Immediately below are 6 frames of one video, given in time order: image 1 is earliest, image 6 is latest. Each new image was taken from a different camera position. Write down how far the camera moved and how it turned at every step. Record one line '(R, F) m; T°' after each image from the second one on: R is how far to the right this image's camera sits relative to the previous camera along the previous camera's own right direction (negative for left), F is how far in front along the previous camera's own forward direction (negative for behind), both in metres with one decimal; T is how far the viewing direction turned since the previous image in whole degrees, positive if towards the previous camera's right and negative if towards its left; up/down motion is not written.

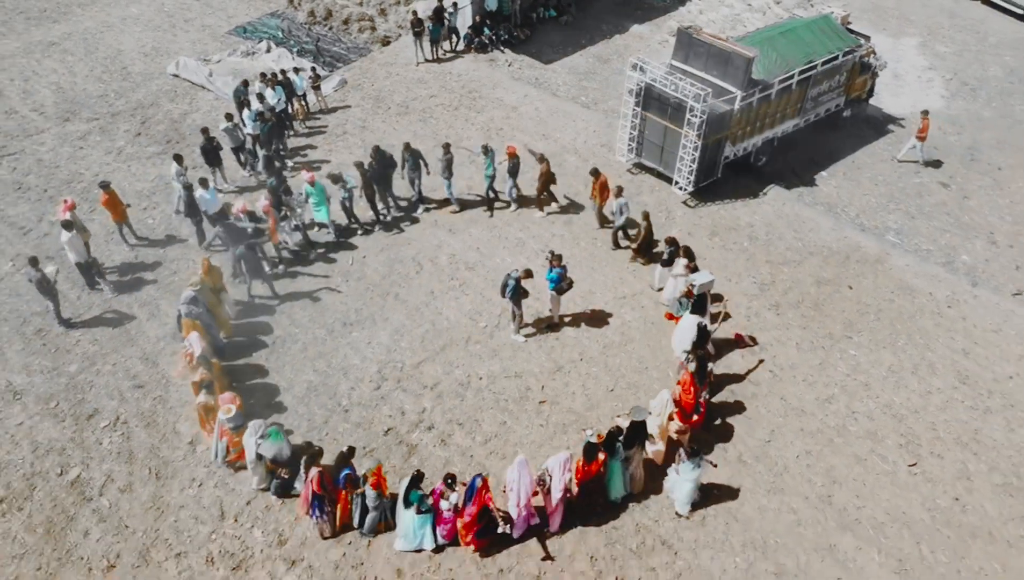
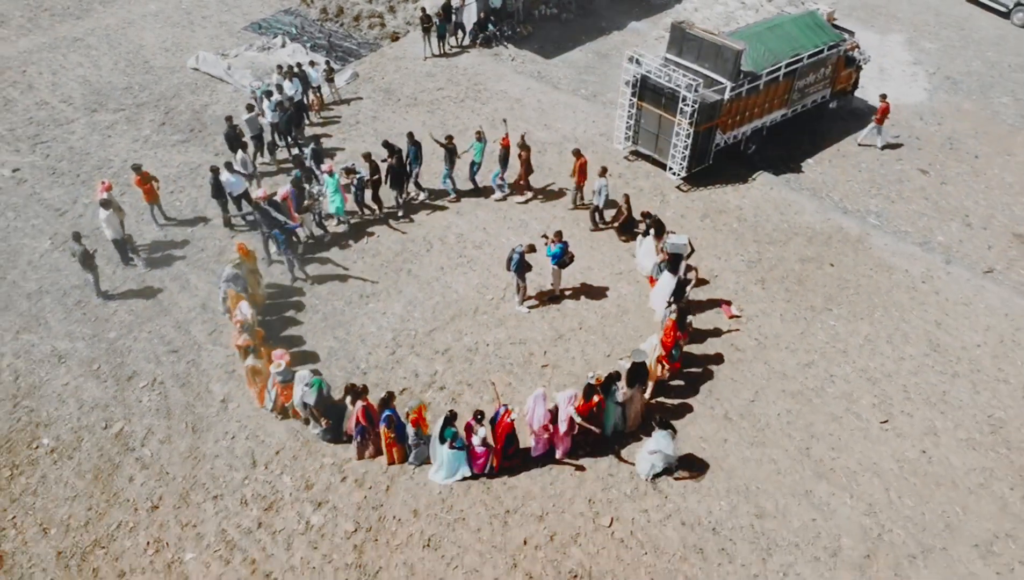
(-0.1, -1.1) m; 0°
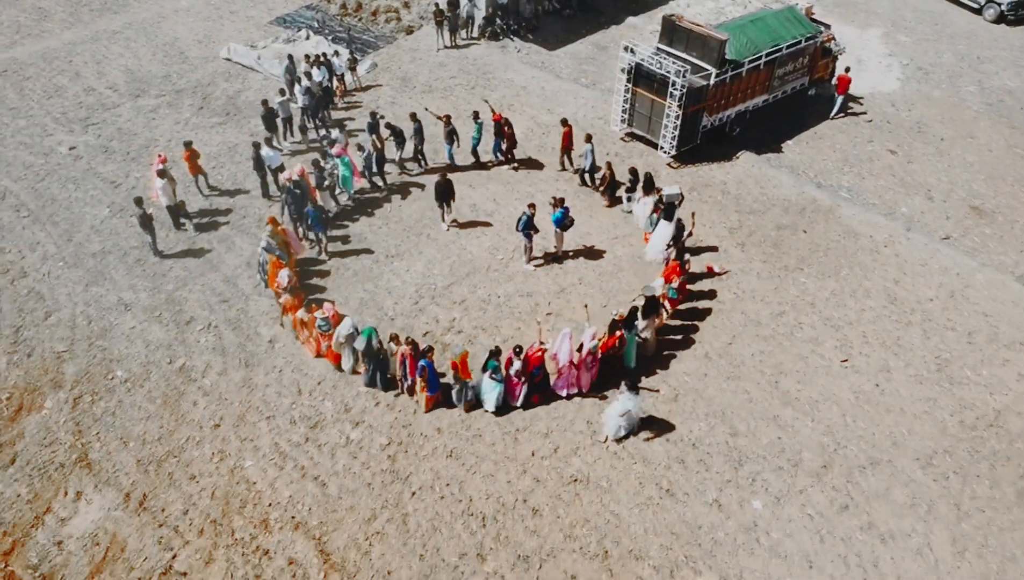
(-0.2, -1.9) m; 0°
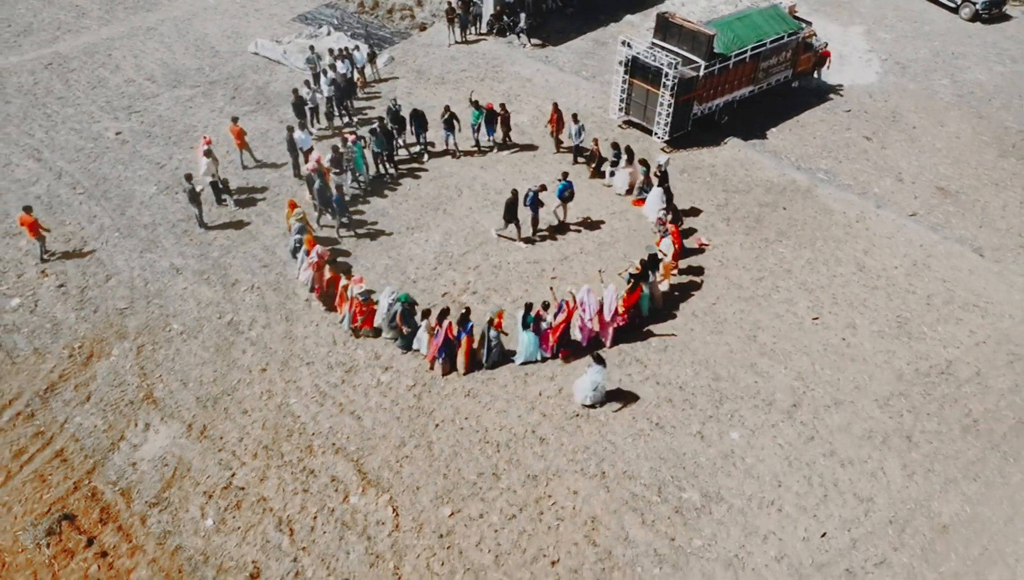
(-0.2, -1.9) m; 0°
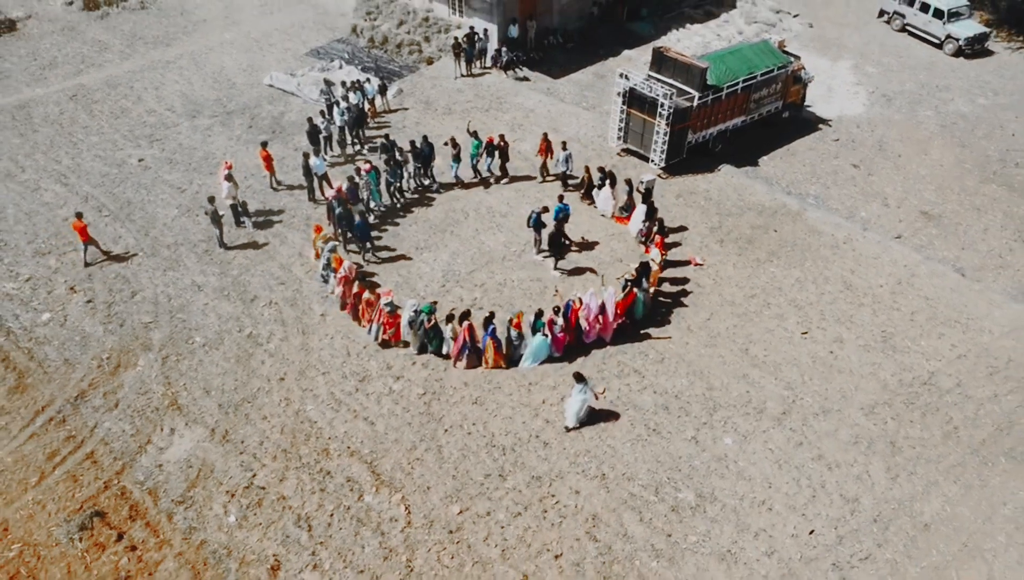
(-0.1, -0.9) m; 0°
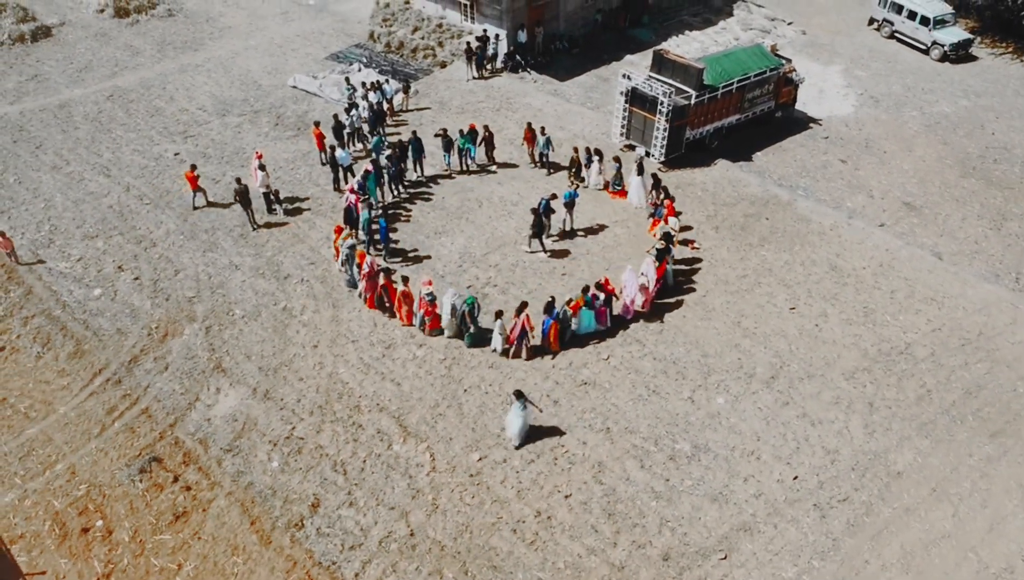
(-0.3, -1.6) m; 0°
